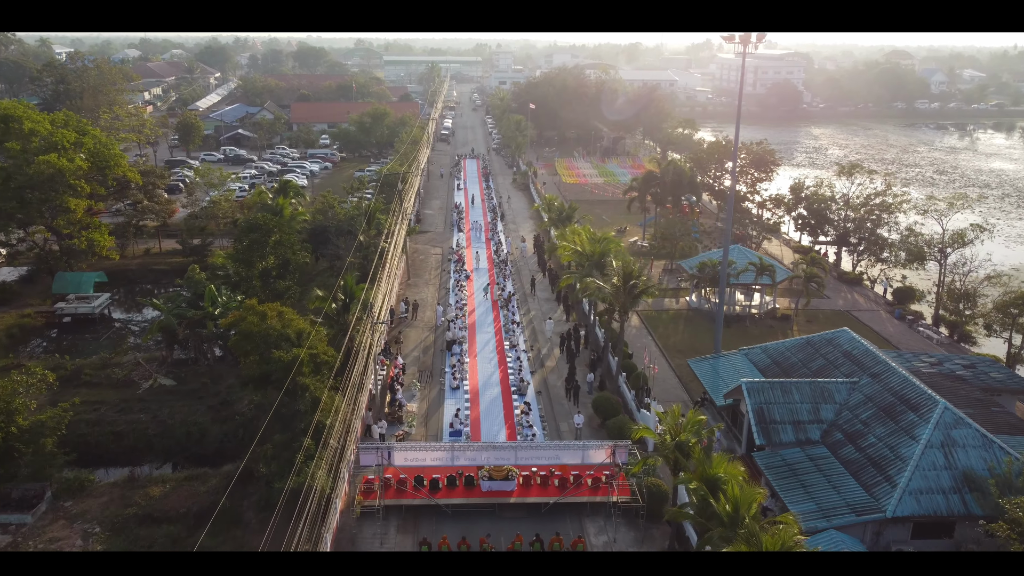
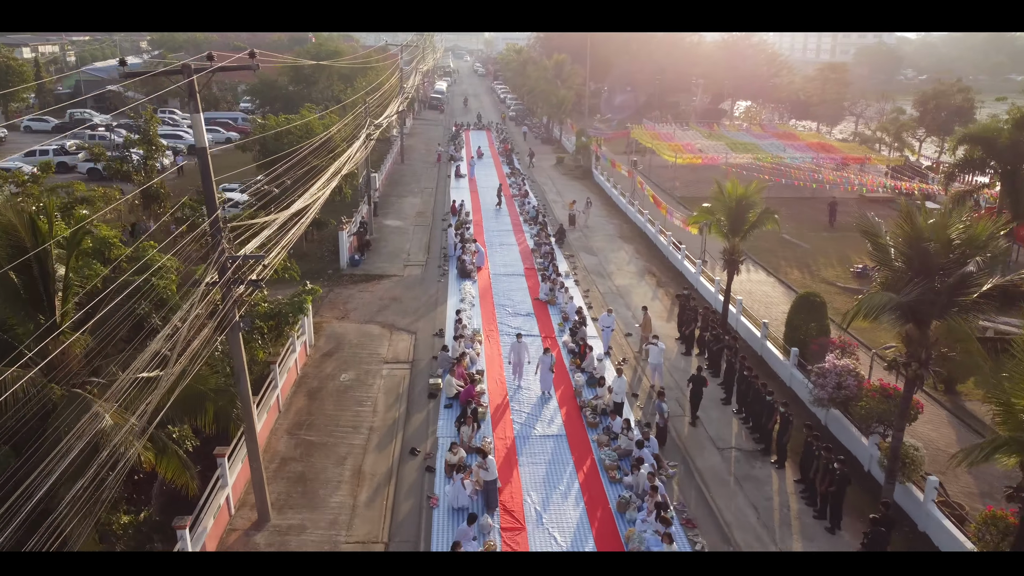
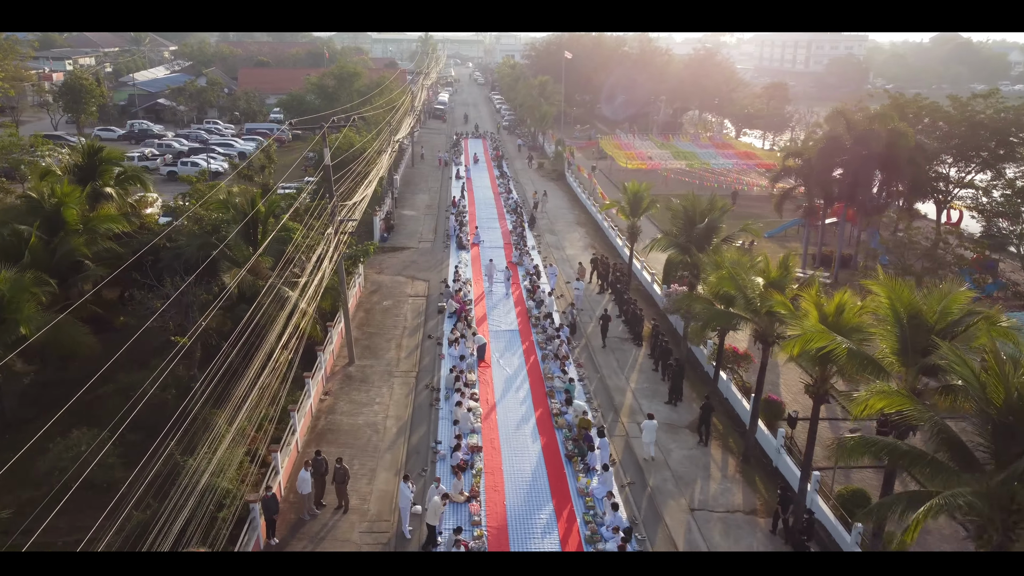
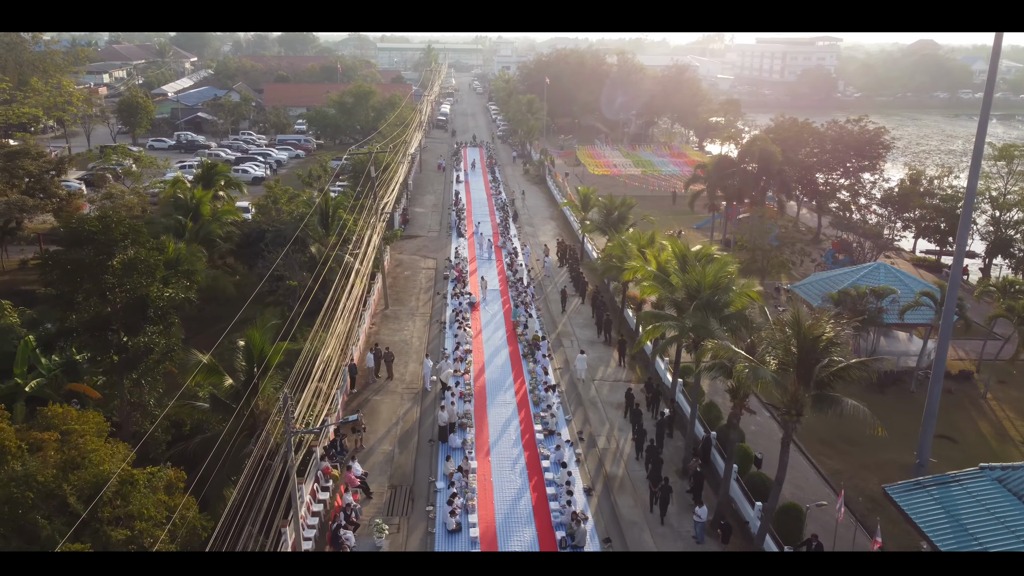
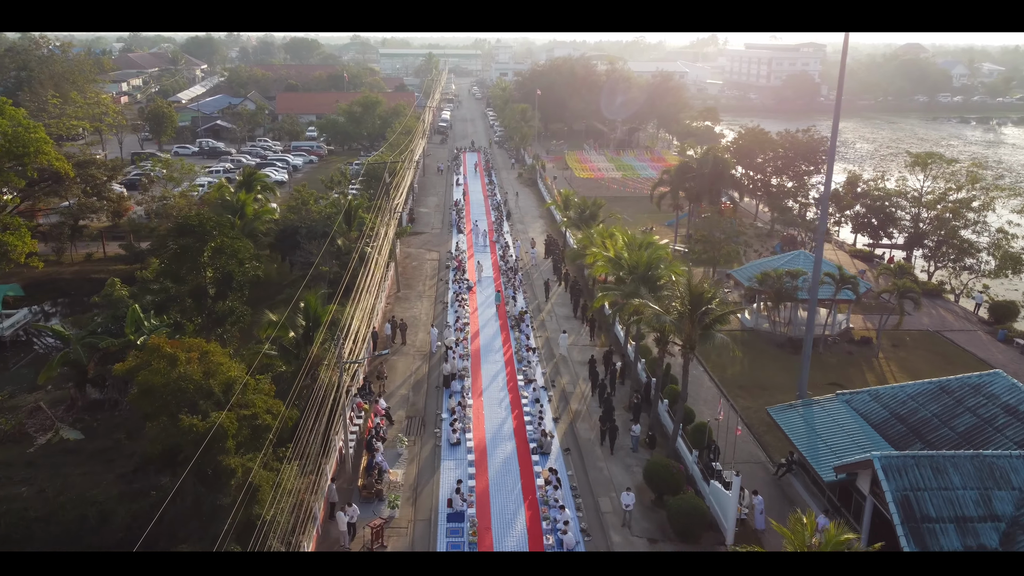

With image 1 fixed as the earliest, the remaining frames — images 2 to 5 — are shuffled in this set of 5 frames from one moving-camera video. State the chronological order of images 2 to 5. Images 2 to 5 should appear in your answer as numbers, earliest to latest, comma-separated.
5, 4, 3, 2
